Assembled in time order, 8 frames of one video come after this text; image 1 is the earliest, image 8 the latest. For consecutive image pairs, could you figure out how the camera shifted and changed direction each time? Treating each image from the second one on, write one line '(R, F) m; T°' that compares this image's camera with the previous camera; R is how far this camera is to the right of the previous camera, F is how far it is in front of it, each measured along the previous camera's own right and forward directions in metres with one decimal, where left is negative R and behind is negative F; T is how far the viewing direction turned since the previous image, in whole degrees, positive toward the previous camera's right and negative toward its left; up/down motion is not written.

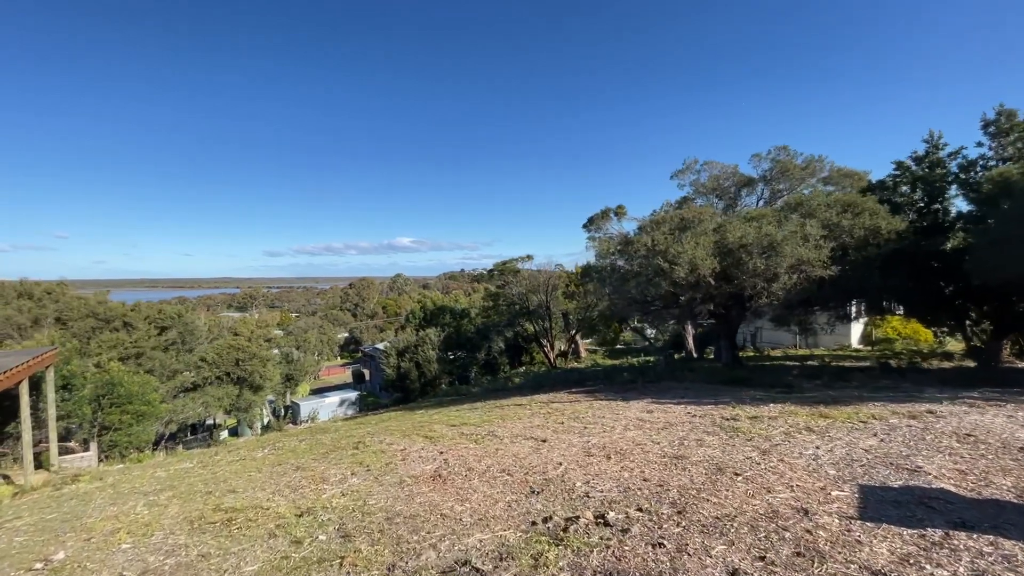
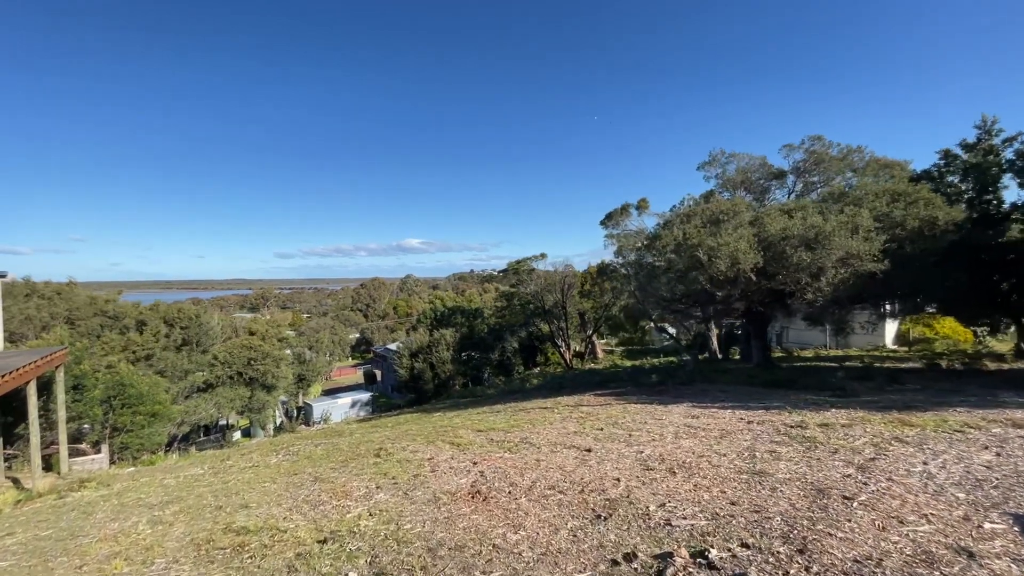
(-0.4, +0.6) m; -1°
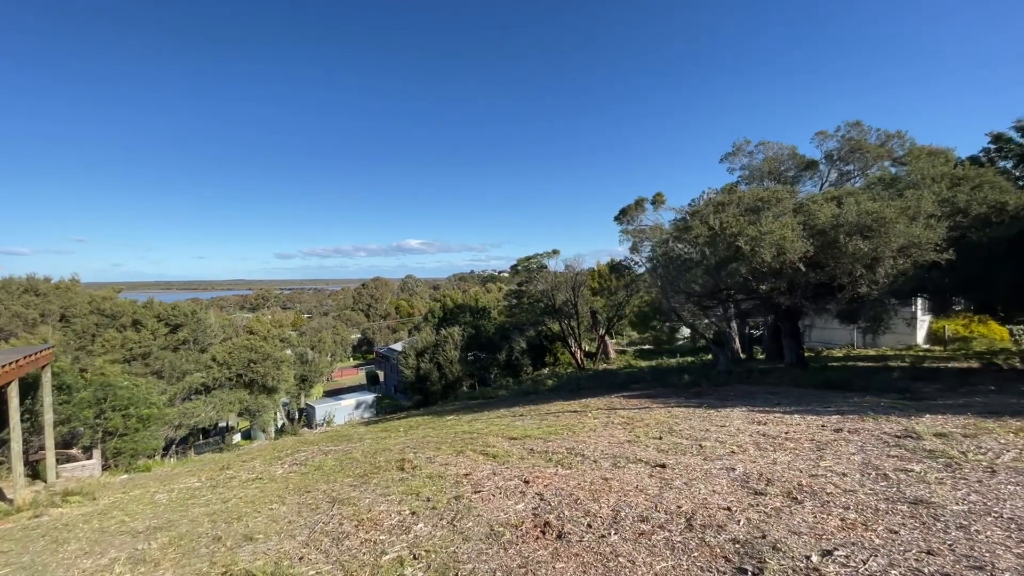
(-0.5, +0.8) m; 0°
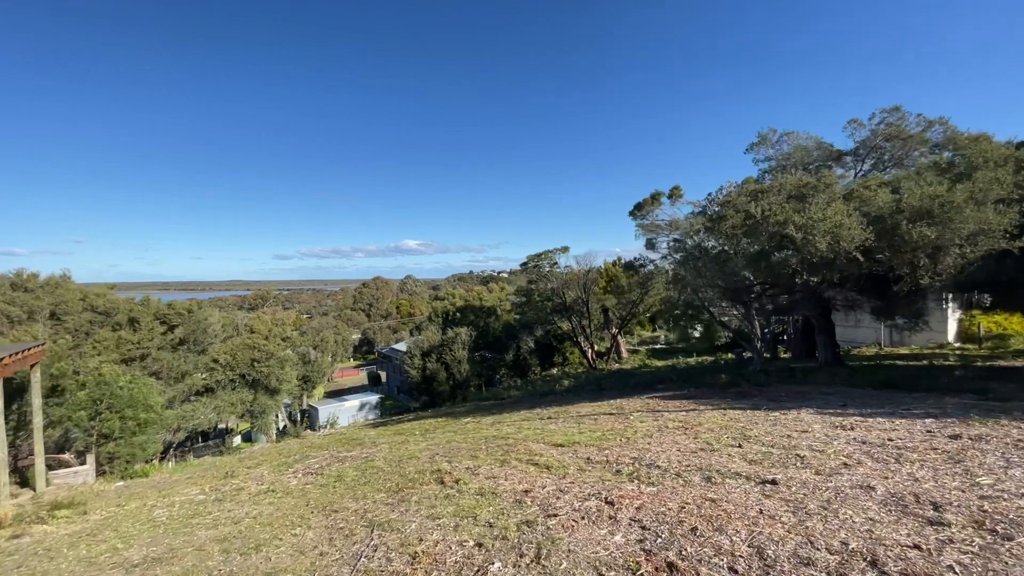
(-0.6, +0.7) m; 0°
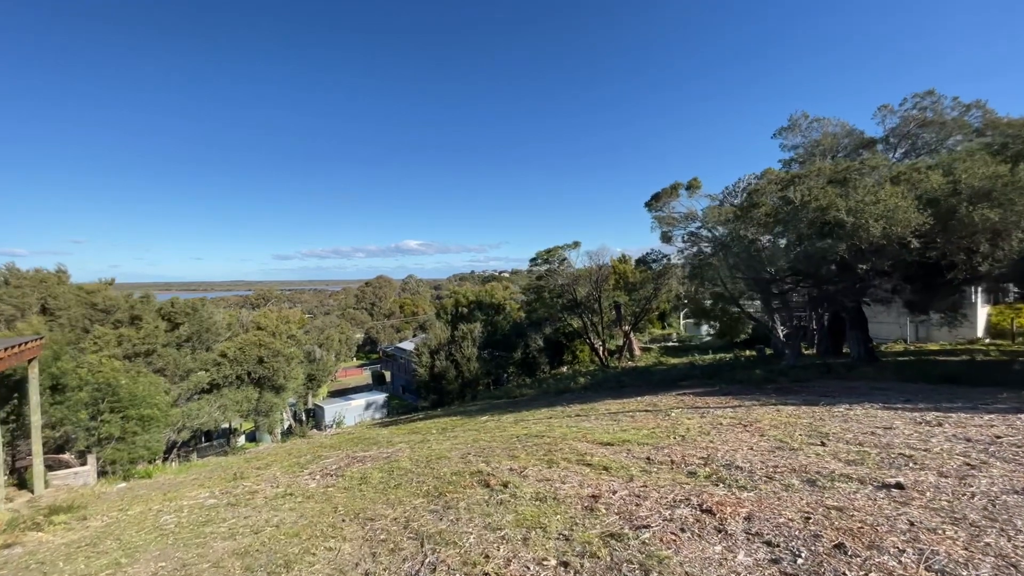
(-0.5, +0.5) m; 0°
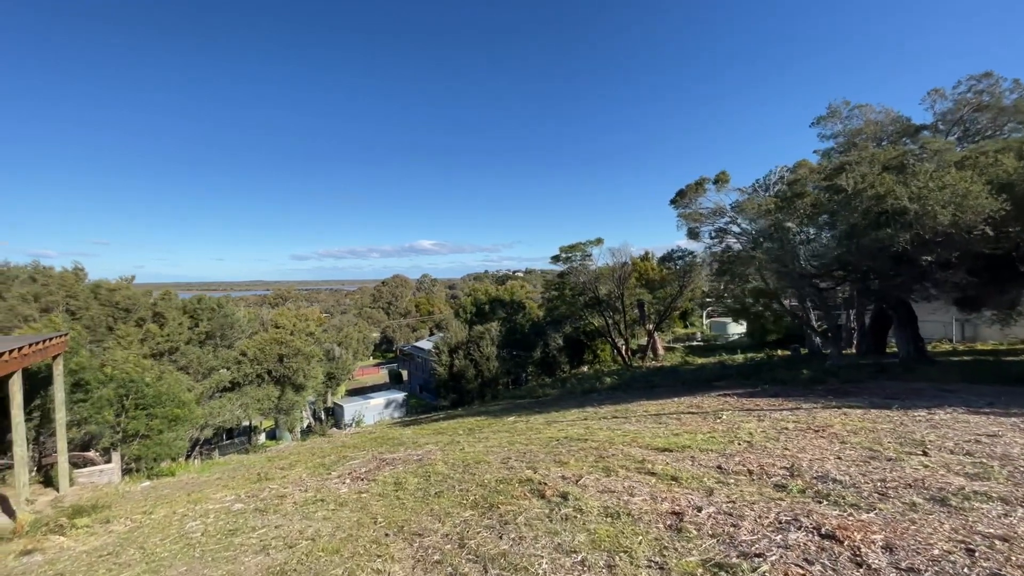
(-0.4, +0.4) m; -2°
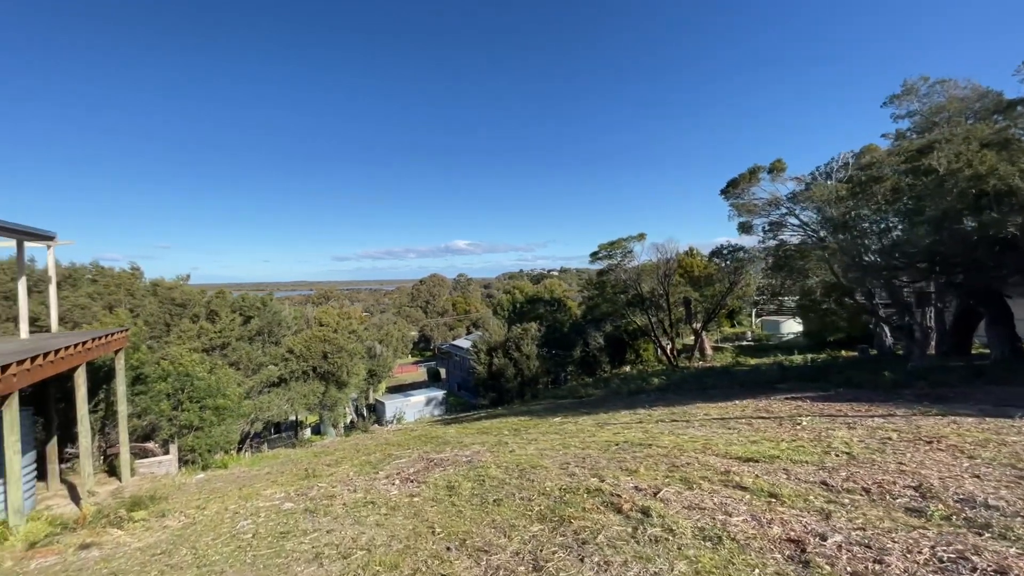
(-0.3, +0.4) m; -5°
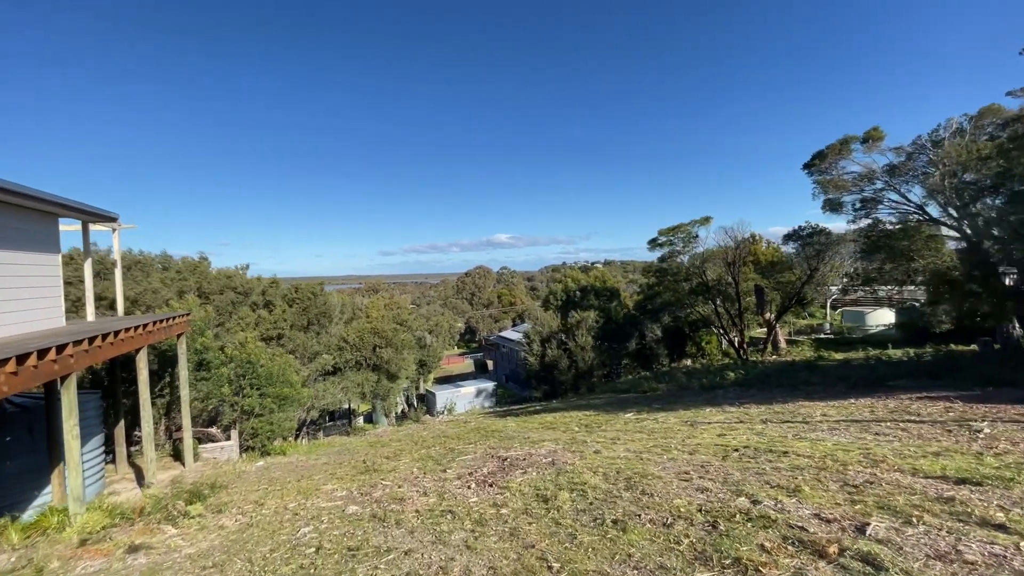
(-0.6, +0.9) m; -5°
